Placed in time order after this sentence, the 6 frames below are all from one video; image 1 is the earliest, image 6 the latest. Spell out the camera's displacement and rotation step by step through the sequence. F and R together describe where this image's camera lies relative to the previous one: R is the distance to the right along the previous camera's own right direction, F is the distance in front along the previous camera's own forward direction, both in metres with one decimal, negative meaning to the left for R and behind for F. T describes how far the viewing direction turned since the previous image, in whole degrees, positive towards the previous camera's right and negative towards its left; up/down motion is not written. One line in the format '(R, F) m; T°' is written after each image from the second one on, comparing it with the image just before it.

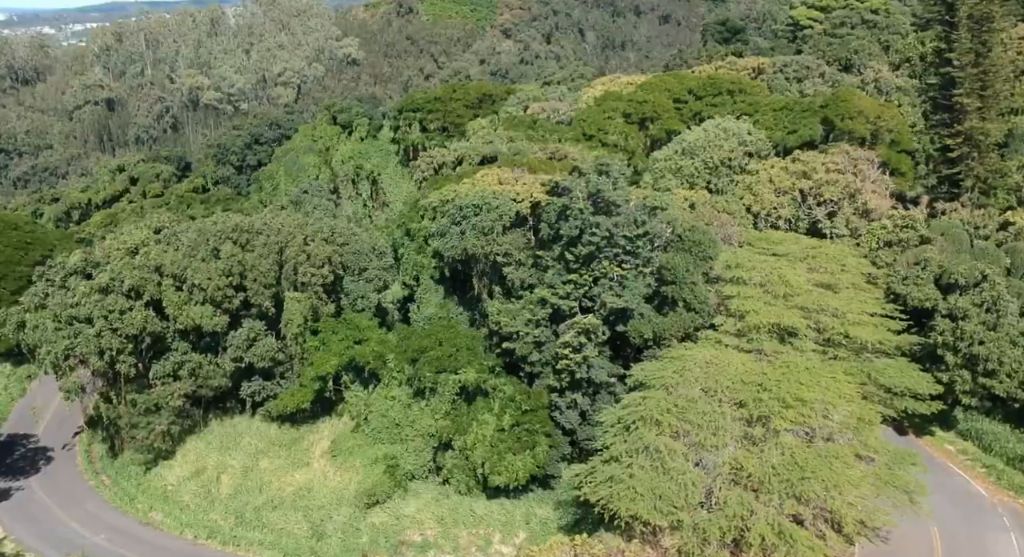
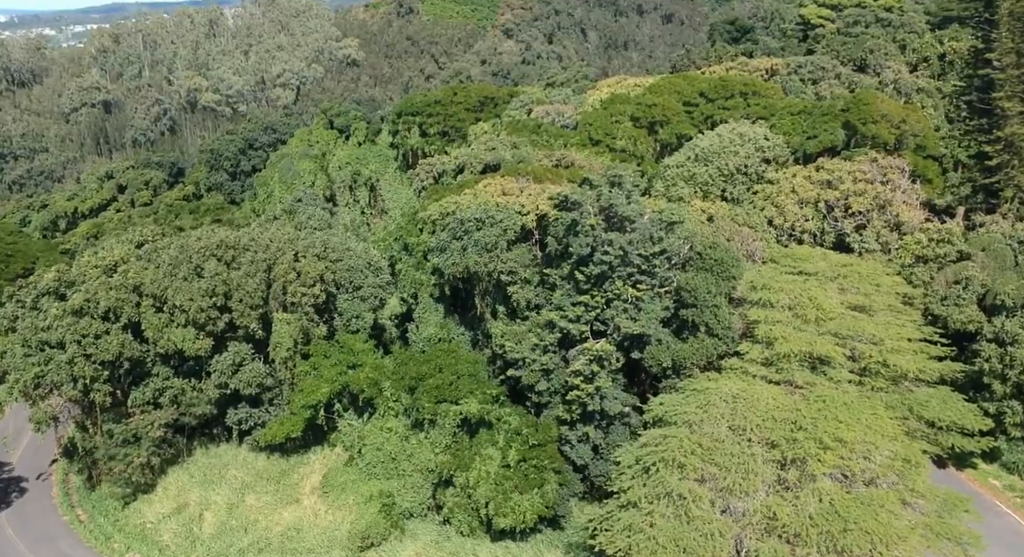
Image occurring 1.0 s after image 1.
(-0.1, +2.2) m; 0°
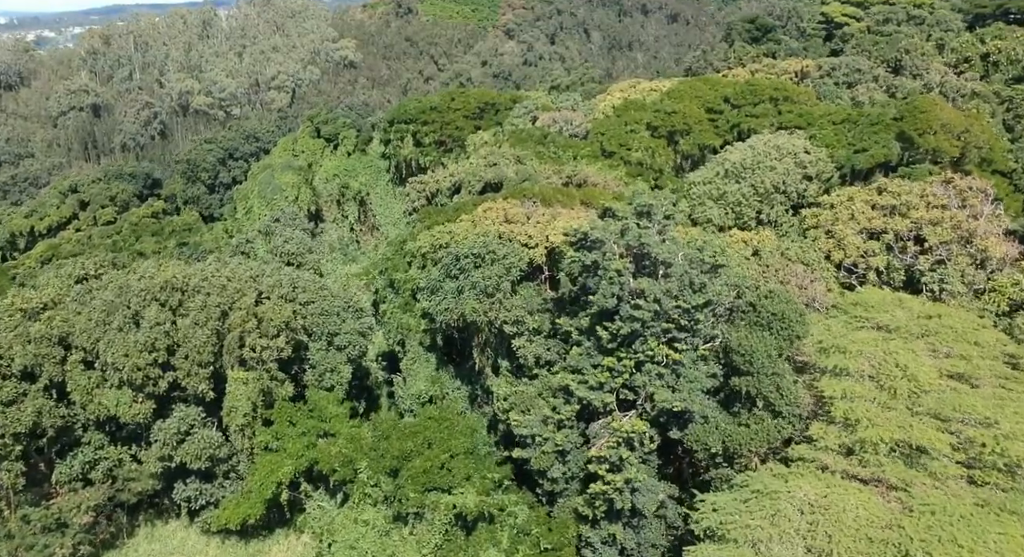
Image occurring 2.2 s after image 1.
(-0.1, +5.0) m; 0°
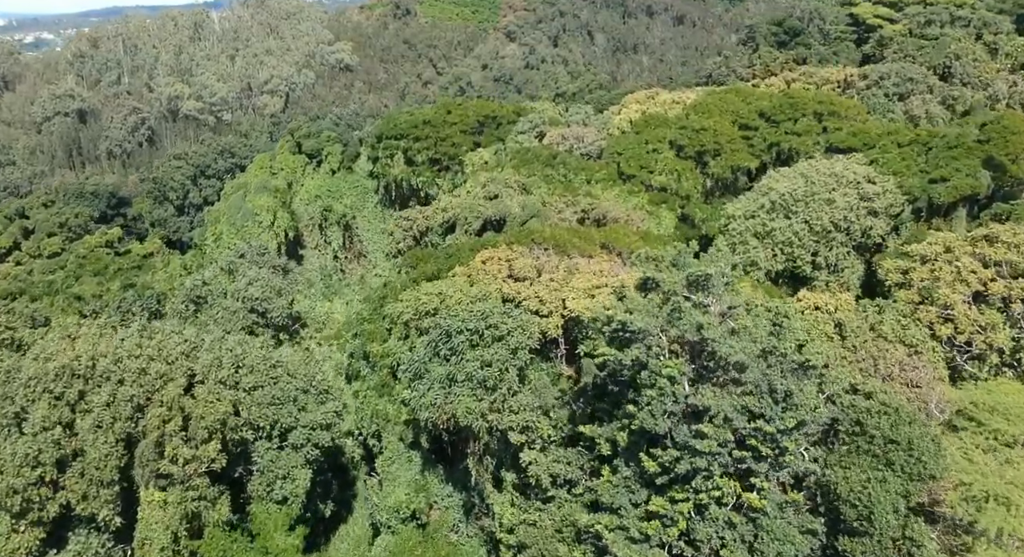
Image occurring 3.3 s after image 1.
(-0.1, +5.8) m; 0°
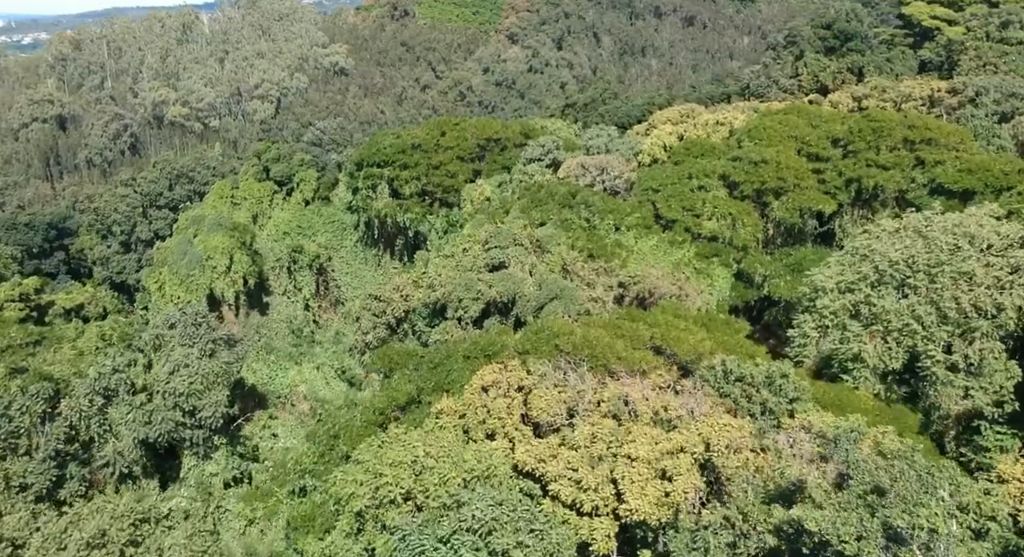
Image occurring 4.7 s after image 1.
(-0.3, +8.0) m; 0°
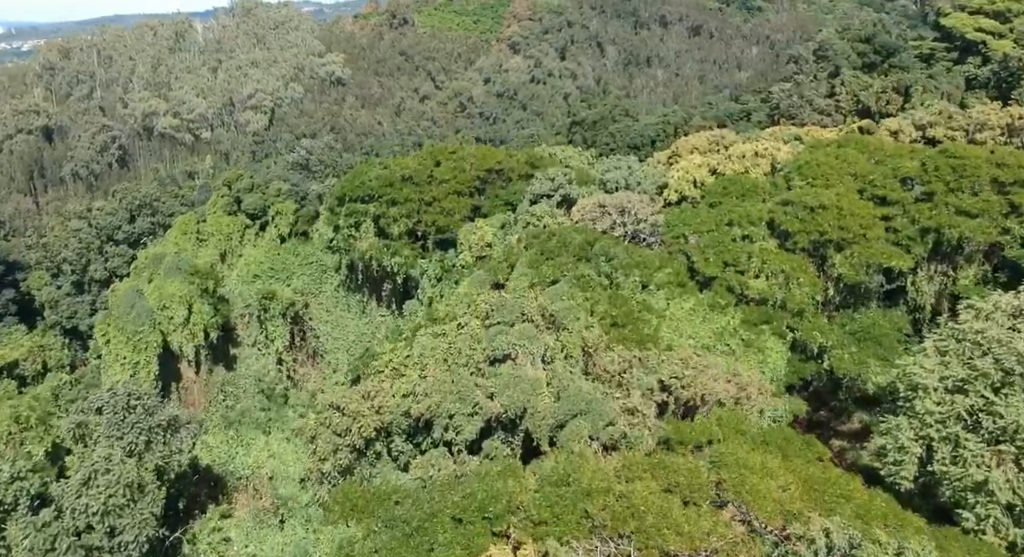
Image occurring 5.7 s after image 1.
(-0.1, +5.2) m; 0°
